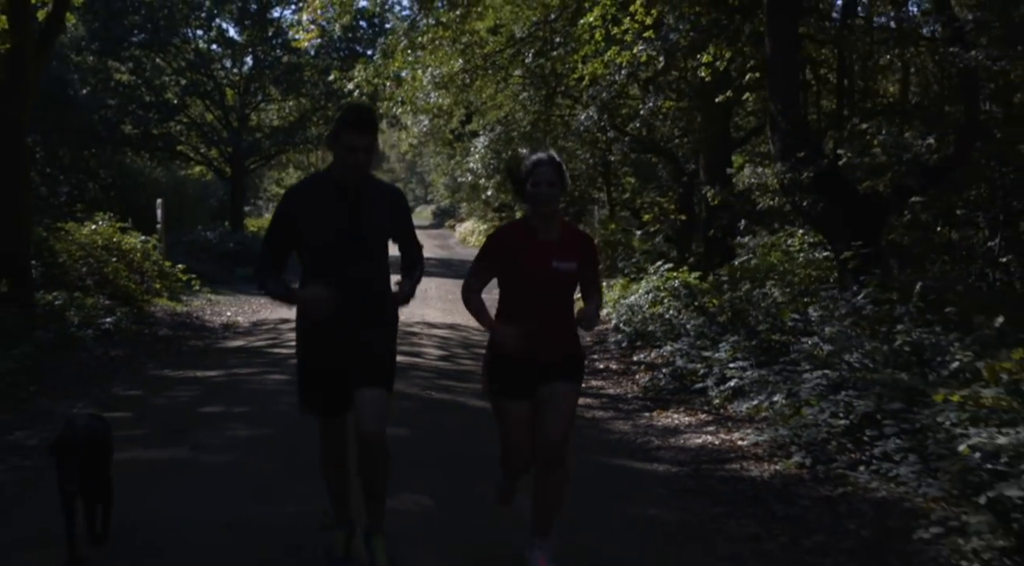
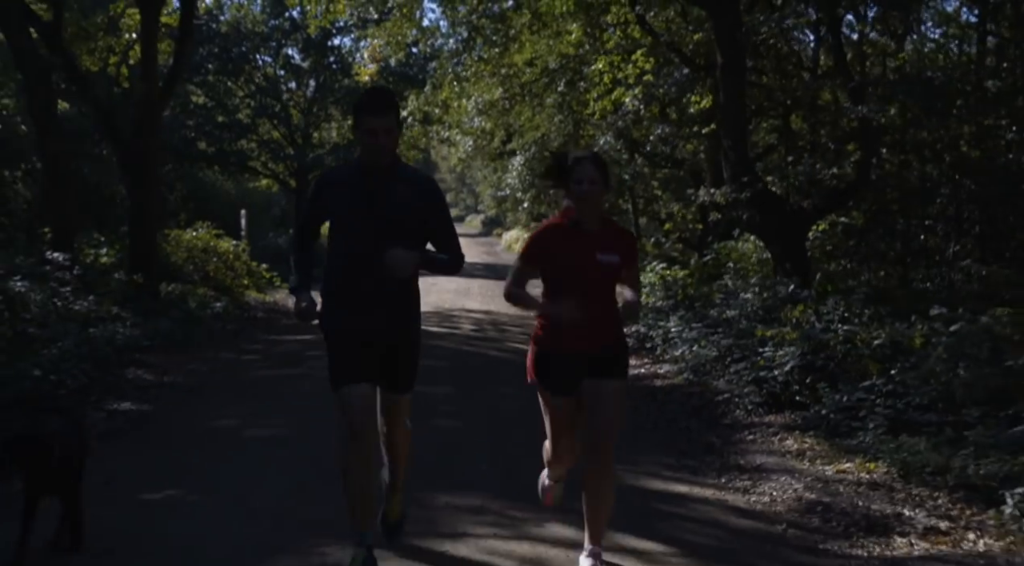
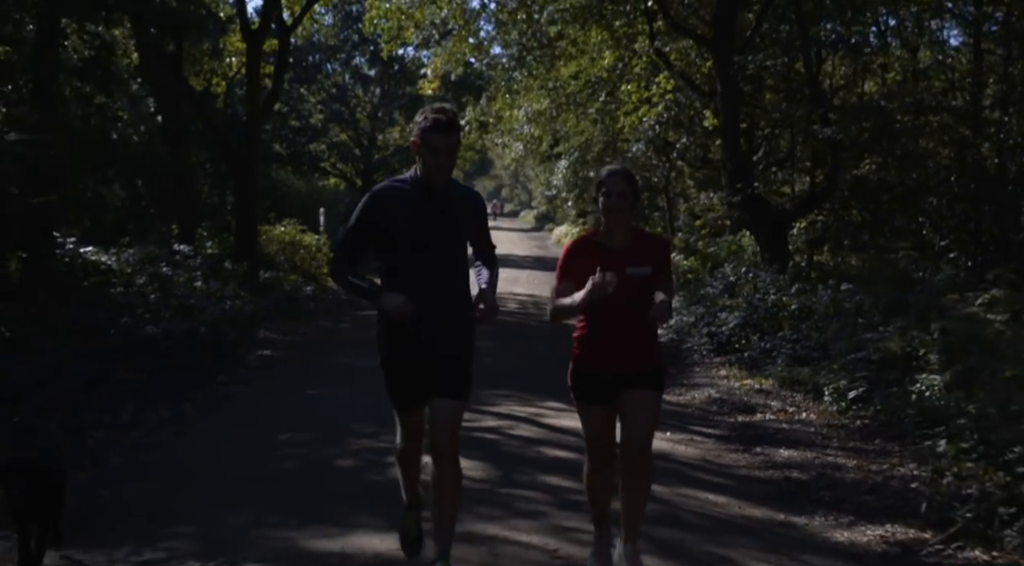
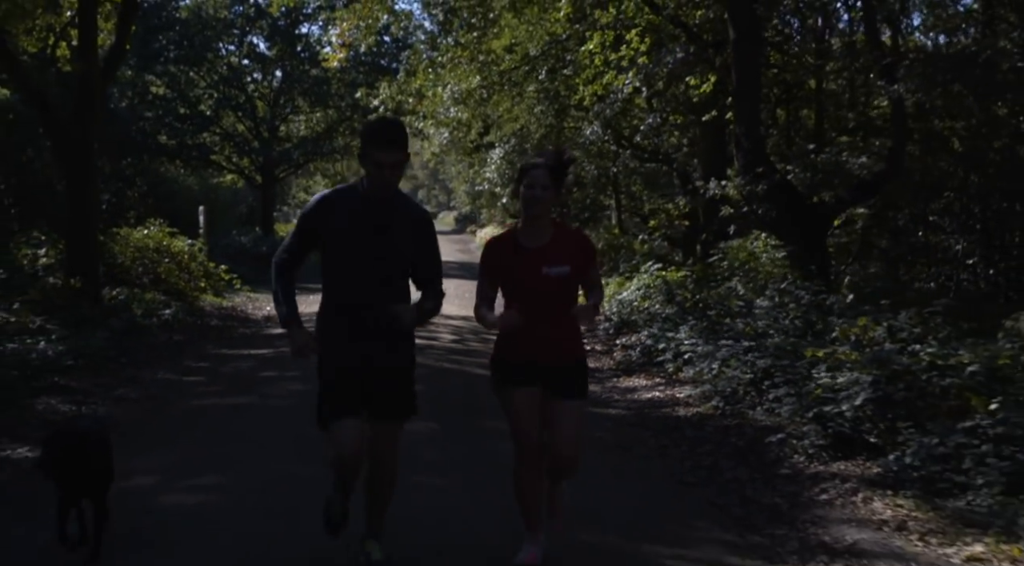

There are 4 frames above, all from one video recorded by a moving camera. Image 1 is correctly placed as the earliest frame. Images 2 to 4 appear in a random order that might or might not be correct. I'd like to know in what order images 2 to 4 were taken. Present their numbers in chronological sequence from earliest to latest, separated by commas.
4, 2, 3
